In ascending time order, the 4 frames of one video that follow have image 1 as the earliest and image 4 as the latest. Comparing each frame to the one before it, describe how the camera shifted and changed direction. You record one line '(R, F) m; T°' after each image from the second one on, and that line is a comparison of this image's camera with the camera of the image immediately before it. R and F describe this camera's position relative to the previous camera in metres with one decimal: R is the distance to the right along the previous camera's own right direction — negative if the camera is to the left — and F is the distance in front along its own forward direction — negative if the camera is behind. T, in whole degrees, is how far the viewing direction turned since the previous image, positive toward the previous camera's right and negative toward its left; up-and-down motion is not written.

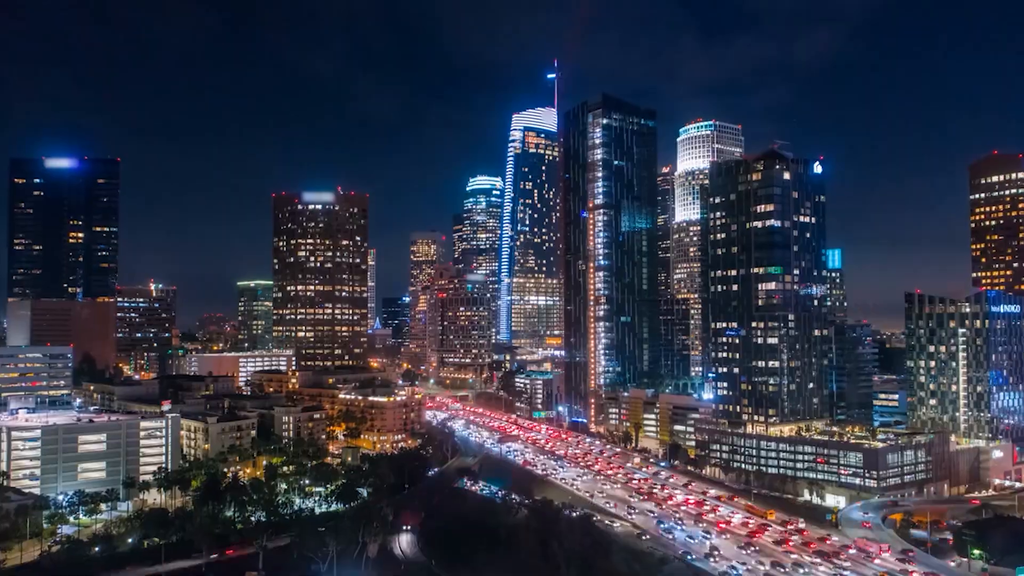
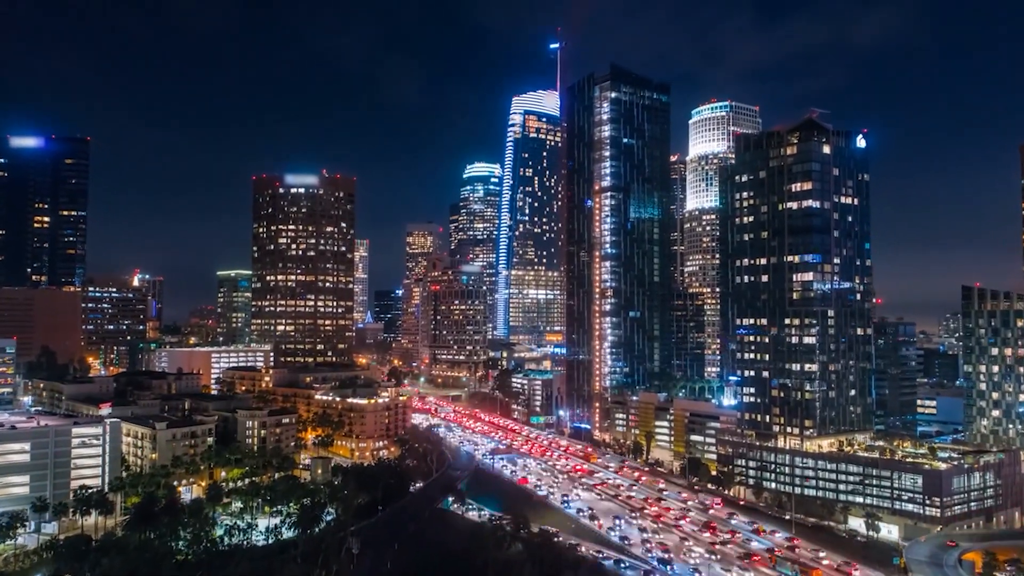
(+0.5, +17.4) m; 0°
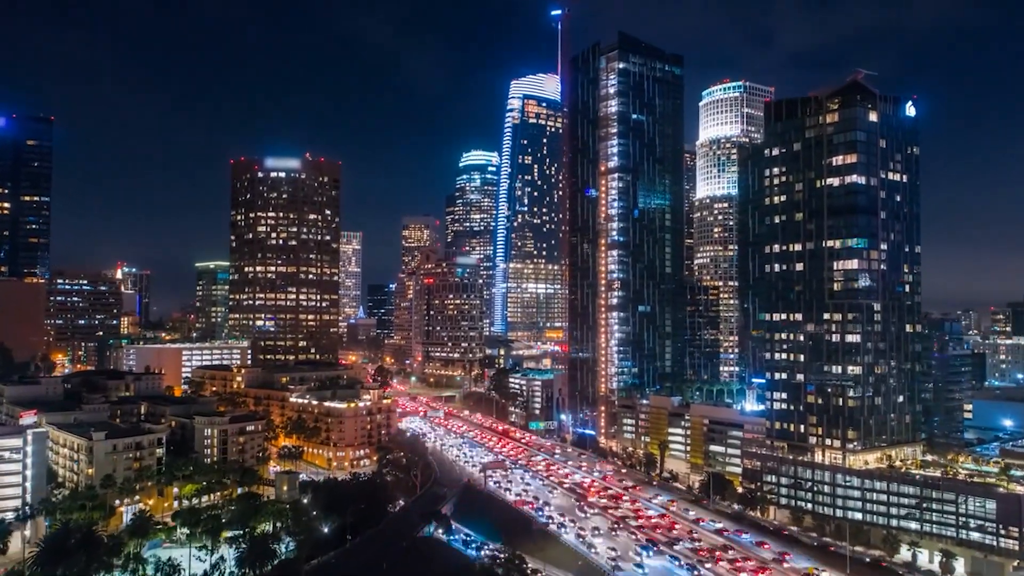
(+0.5, +15.4) m; 0°
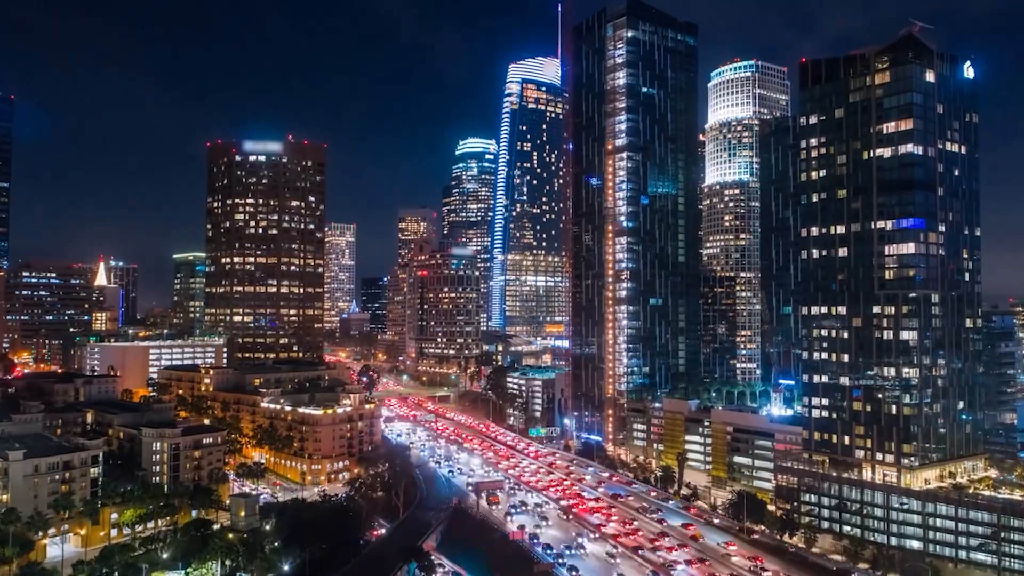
(+0.3, +14.1) m; 0°
